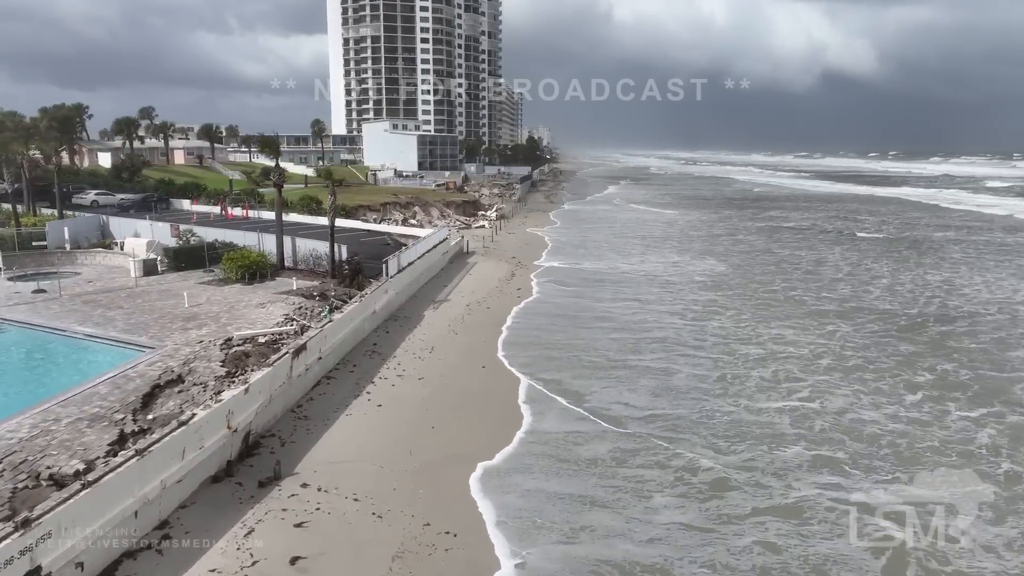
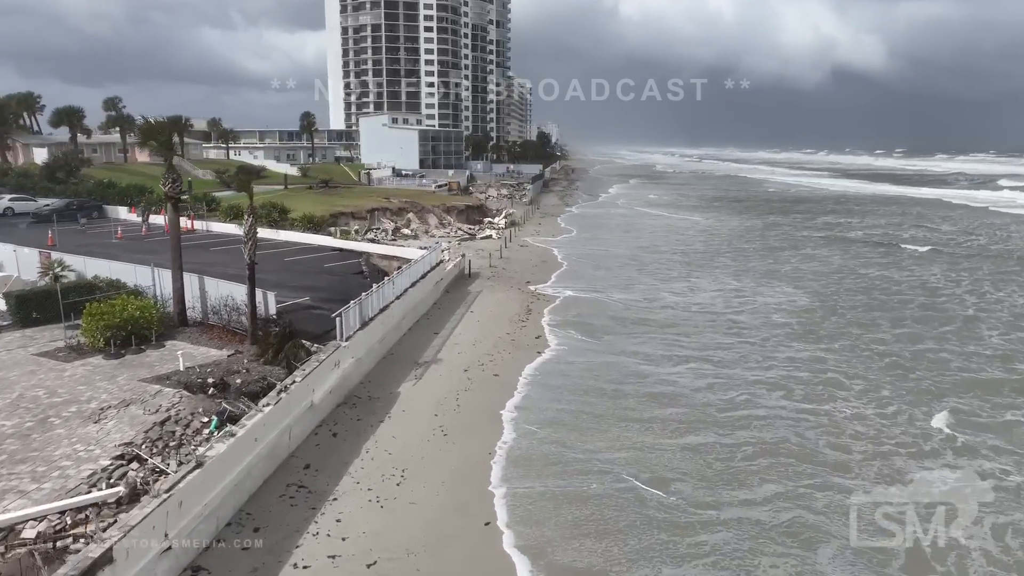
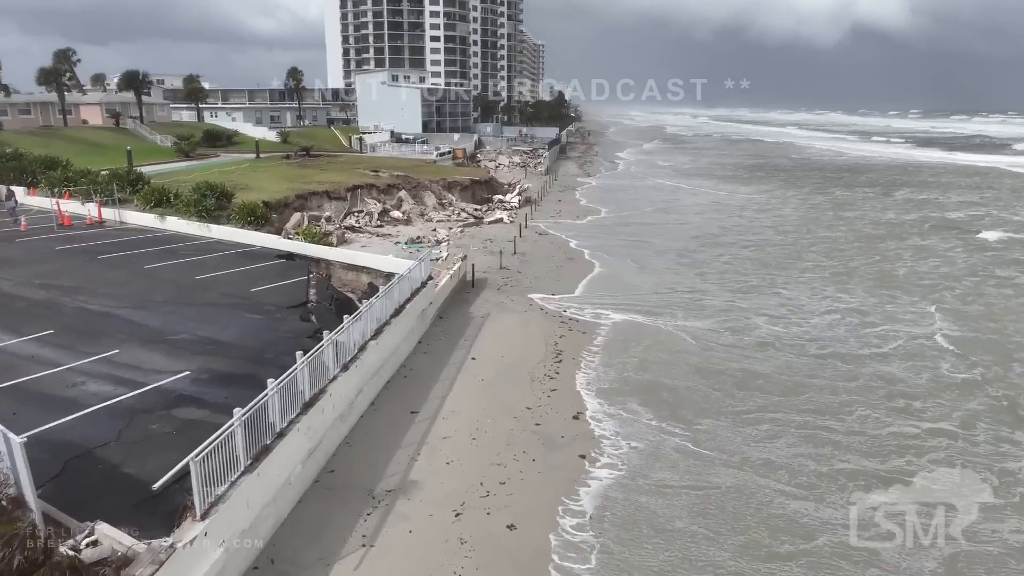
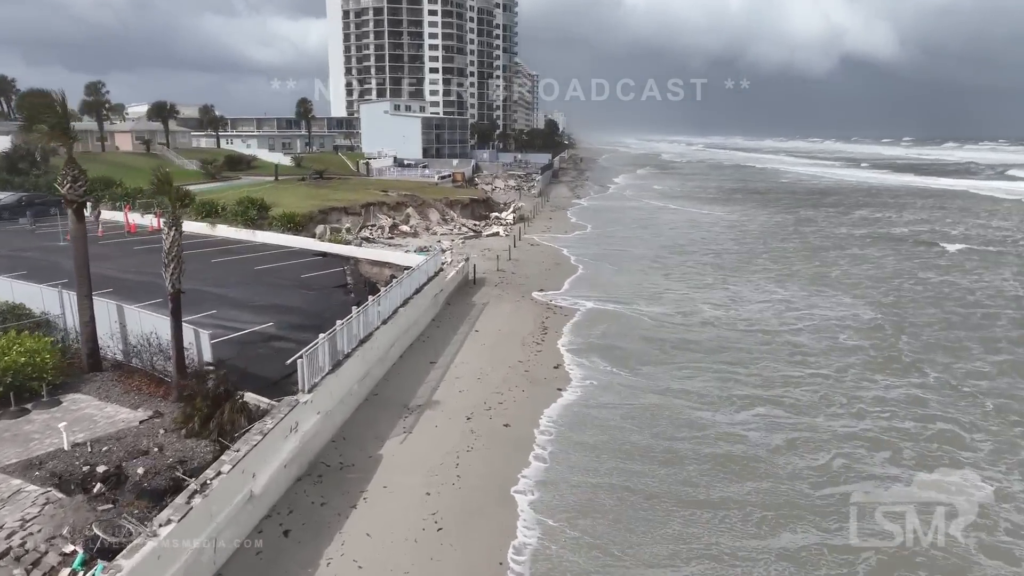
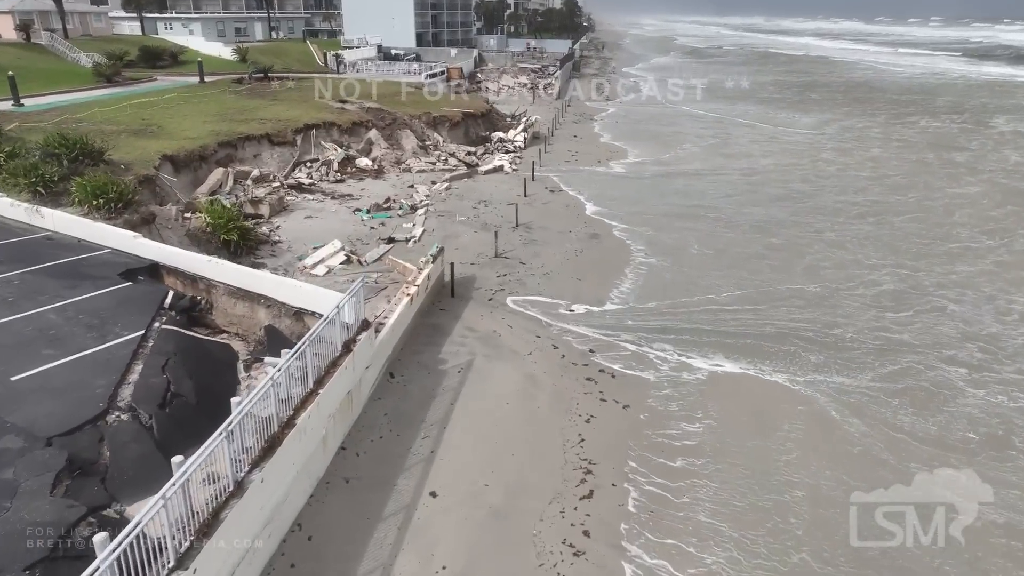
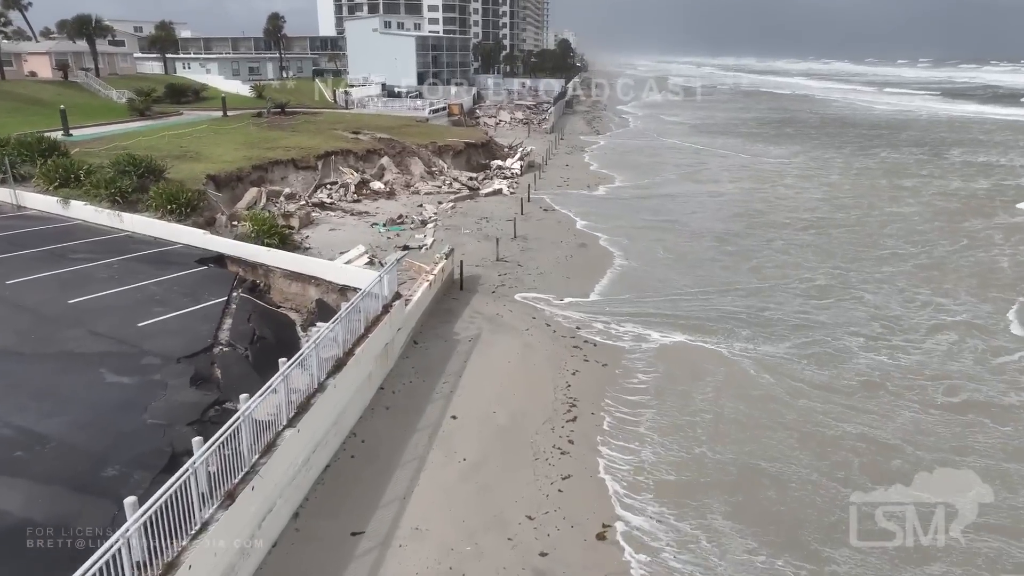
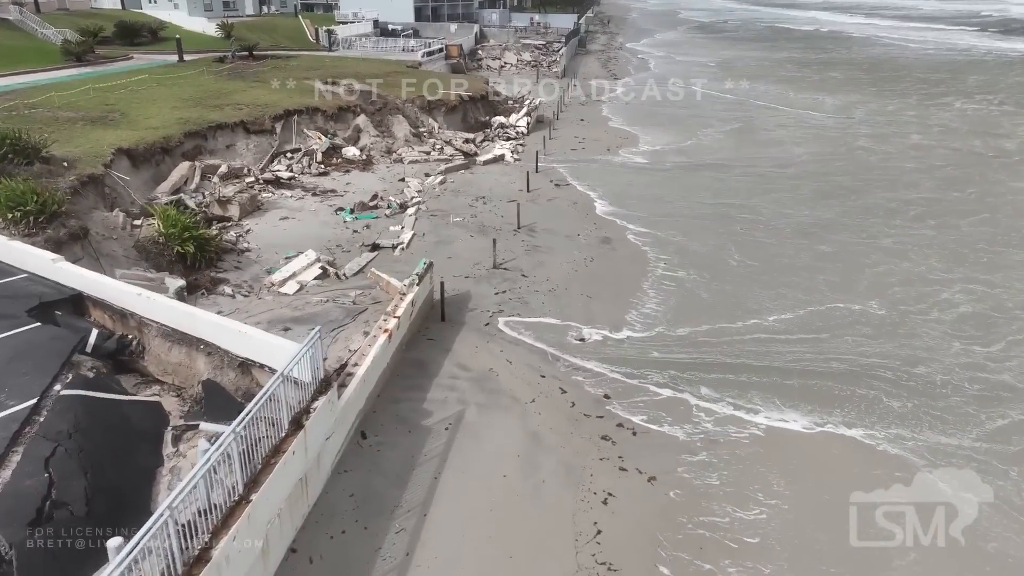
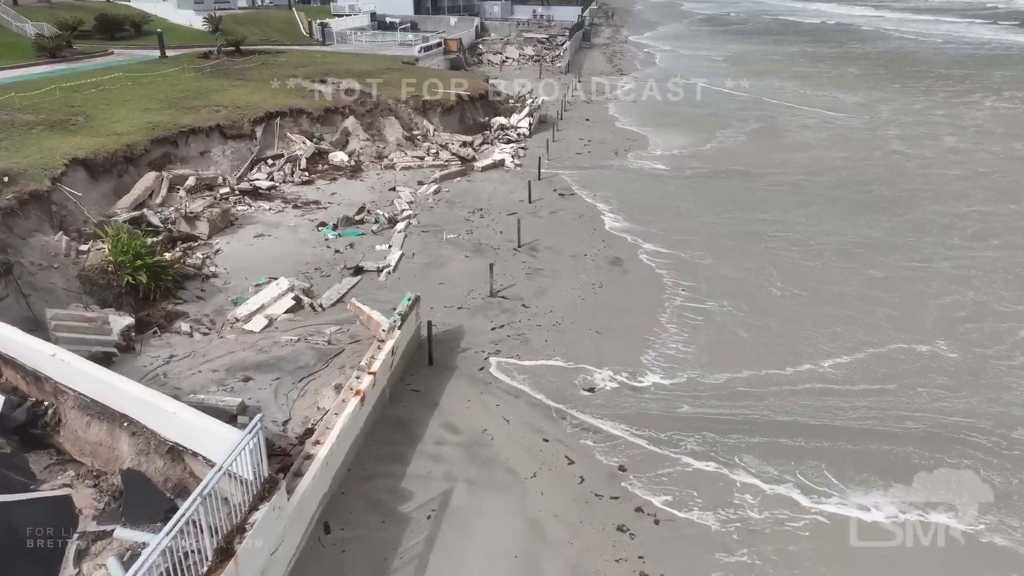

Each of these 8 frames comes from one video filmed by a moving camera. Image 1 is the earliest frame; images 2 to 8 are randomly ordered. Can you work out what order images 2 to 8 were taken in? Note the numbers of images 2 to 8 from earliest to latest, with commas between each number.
2, 4, 3, 6, 5, 7, 8
